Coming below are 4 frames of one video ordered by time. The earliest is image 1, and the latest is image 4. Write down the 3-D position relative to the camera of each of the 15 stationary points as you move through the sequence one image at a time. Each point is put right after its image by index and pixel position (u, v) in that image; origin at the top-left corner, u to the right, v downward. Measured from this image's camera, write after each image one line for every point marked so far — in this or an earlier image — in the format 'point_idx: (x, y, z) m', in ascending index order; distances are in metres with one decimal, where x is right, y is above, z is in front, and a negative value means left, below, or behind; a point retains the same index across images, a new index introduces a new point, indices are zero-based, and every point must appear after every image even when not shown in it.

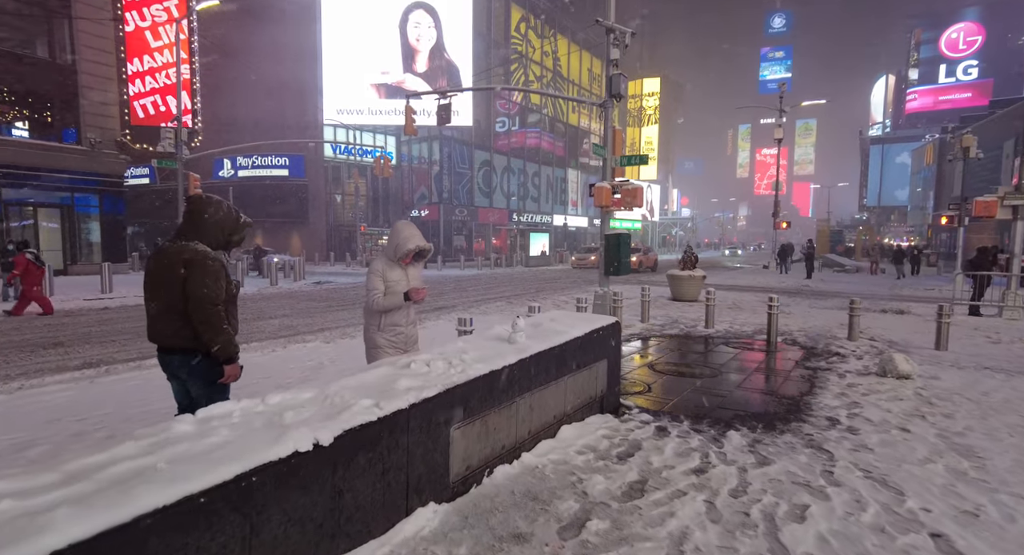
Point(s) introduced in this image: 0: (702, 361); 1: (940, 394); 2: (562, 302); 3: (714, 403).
0: (+3.4, -1.5, +9.3) m
1: (+5.6, -1.5, +6.8) m
2: (+1.6, -0.8, +17.3) m
3: (+2.6, -1.6, +6.6) m
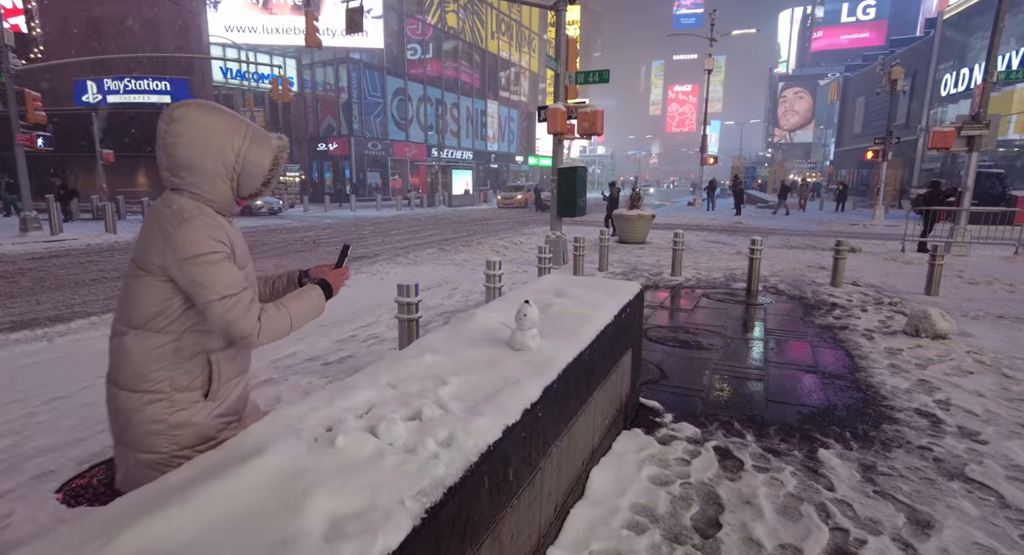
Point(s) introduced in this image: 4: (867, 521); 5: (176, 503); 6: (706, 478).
0: (+2.7, -0.6, +7.7) m
1: (+5.3, -0.9, +5.6) m
2: (-0.3, +0.9, +15.2) m
3: (+2.3, -1.1, +5.0) m
4: (+2.0, -1.4, +2.9) m
5: (-1.0, -0.7, +1.5) m
6: (+1.3, -1.3, +3.4) m
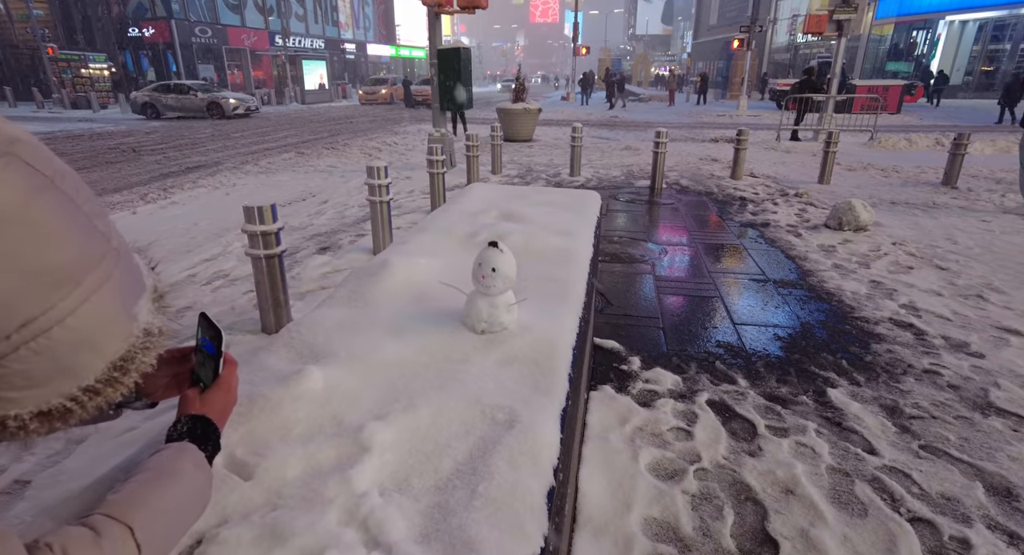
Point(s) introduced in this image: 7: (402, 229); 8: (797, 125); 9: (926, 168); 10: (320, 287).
0: (+1.3, +0.7, +6.9) m
1: (+4.4, +0.3, +5.5) m
2: (-3.4, +3.2, +13.1) m
3: (+1.7, -0.3, +4.2) m
4: (+1.8, -0.9, +2.2) m
5: (-0.7, -0.8, +0.1) m
6: (+1.0, -0.9, +2.5) m
7: (-1.4, +0.6, +6.5) m
8: (+8.0, +4.3, +14.7) m
9: (+8.5, +2.3, +10.8) m
10: (-1.8, -0.1, +4.9) m
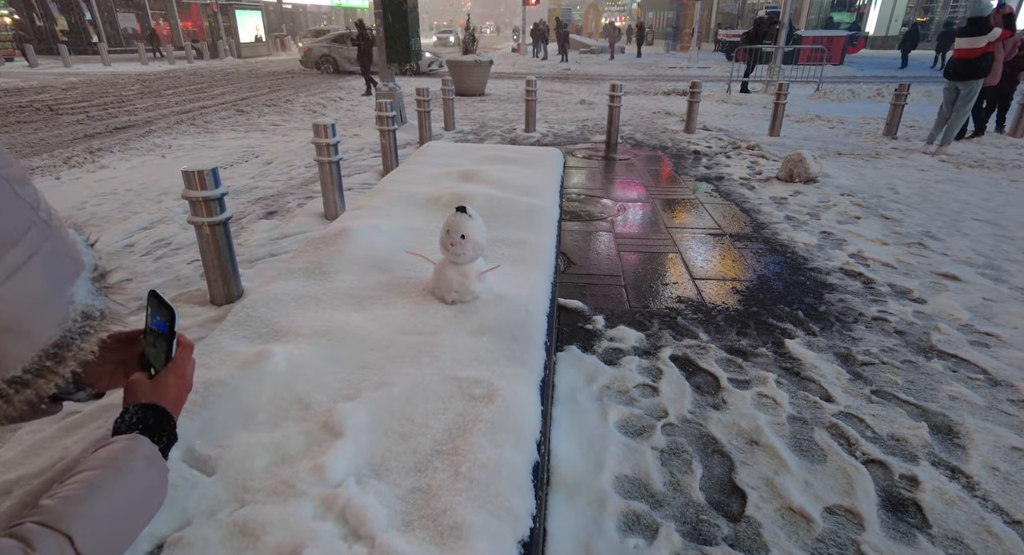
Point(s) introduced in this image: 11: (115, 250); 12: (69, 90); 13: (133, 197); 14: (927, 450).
0: (+0.8, +1.2, +6.8) m
1: (+3.9, +0.8, +5.7) m
2: (-4.5, +4.0, +12.4) m
3: (+1.4, +0.1, +4.3) m
4: (+1.7, -0.7, +2.4) m
5: (-0.7, -0.8, 0.0) m
6: (+0.9, -0.7, +2.6) m
7: (-1.9, +1.0, +6.2) m
8: (+6.7, +5.7, +14.8) m
9: (+7.5, +3.4, +11.1) m
10: (-2.2, +0.2, +4.7) m
11: (-3.8, +0.3, +5.0) m
12: (-12.6, +5.3, +14.8) m
13: (-4.7, +1.0, +6.4) m
14: (+1.8, -0.8, +2.3) m
